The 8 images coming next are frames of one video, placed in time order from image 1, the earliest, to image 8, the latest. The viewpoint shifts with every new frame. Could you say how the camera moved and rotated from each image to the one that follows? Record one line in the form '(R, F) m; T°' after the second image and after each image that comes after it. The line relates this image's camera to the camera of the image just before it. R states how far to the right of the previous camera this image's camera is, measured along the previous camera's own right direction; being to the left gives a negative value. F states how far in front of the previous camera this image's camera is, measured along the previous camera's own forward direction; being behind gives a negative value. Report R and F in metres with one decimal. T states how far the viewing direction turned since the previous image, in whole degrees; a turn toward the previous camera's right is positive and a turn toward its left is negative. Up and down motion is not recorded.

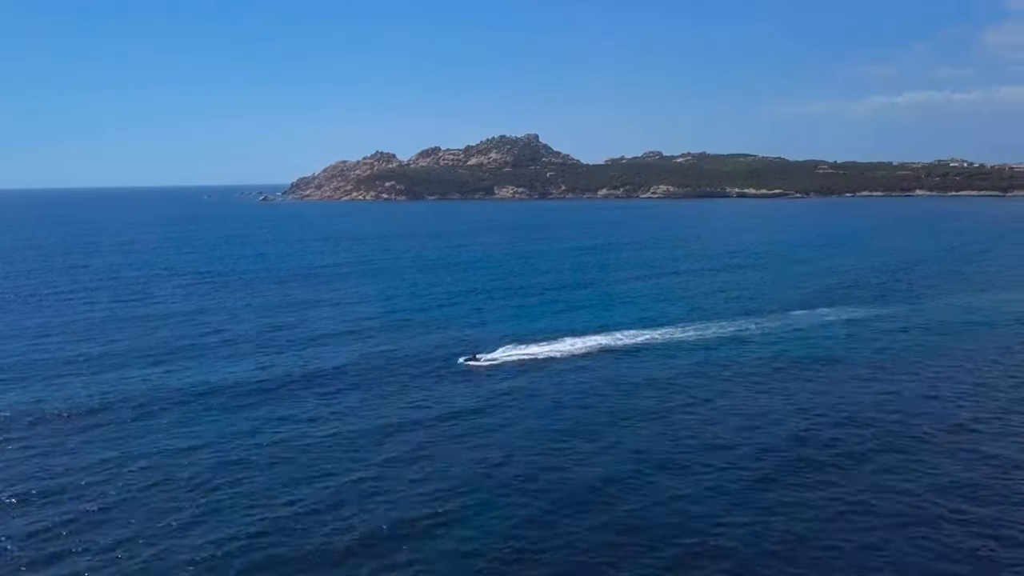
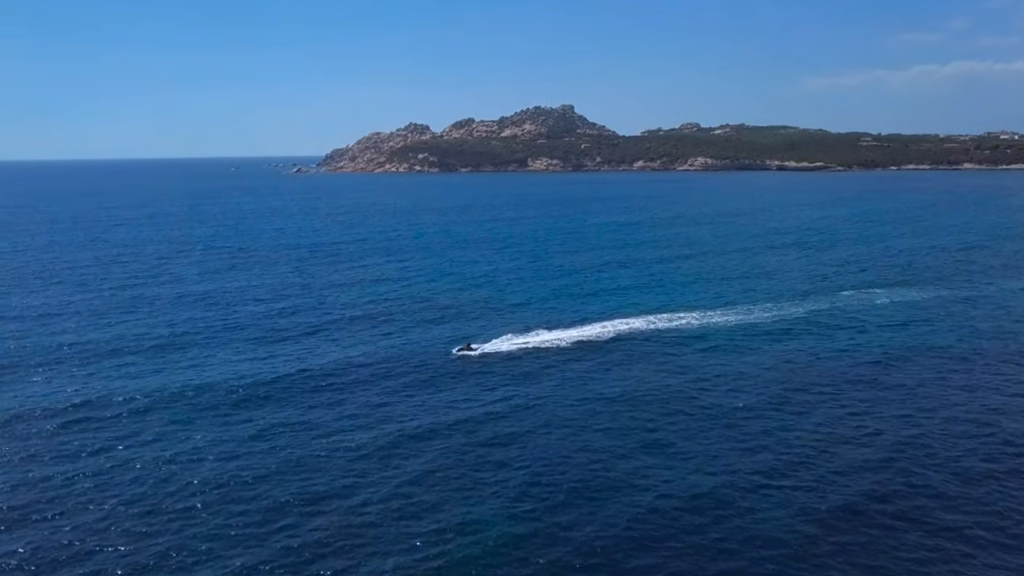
(+0.1, +3.4) m; -2°
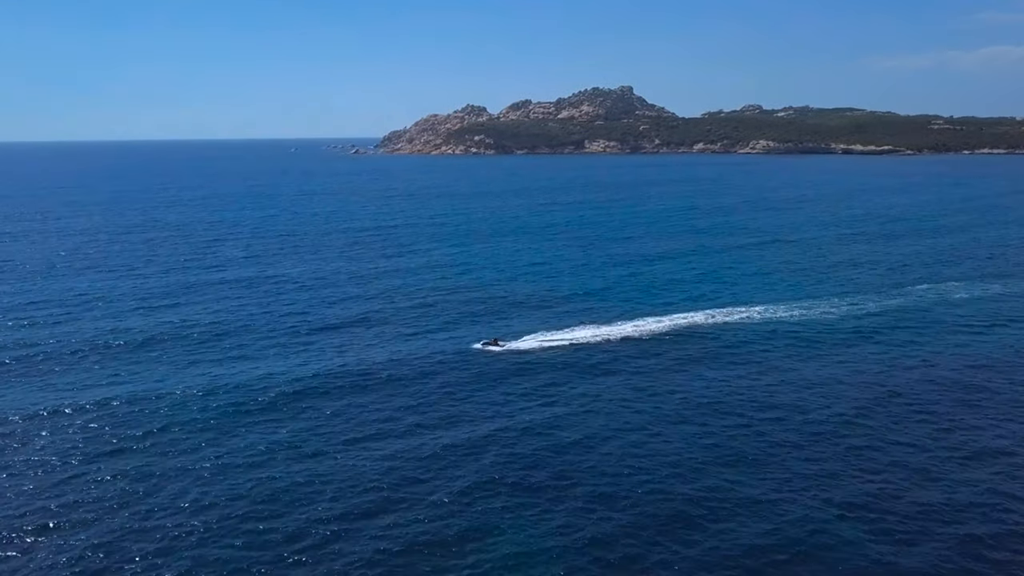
(+0.1, +2.3) m; -4°
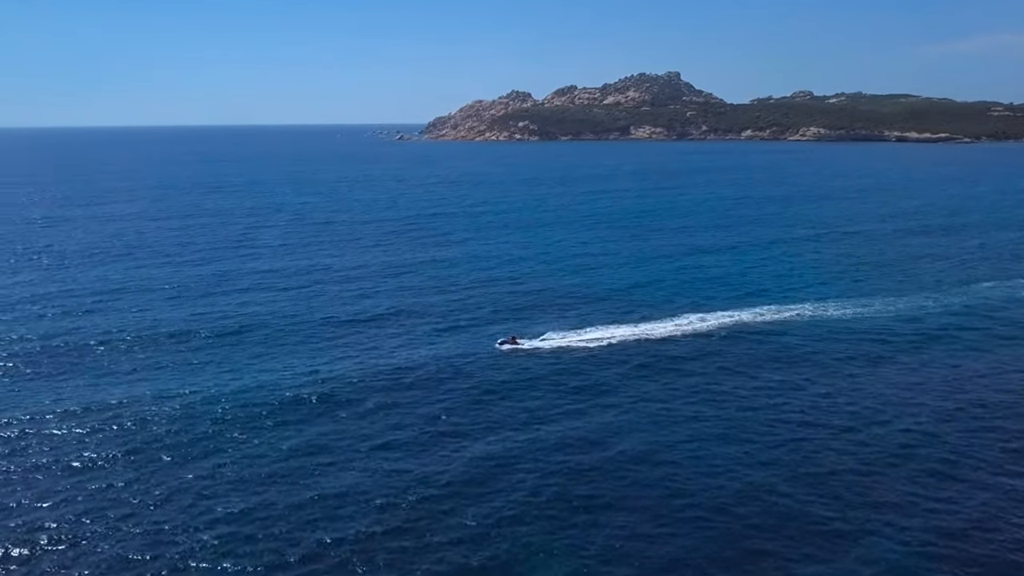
(+0.2, +1.8) m; -3°
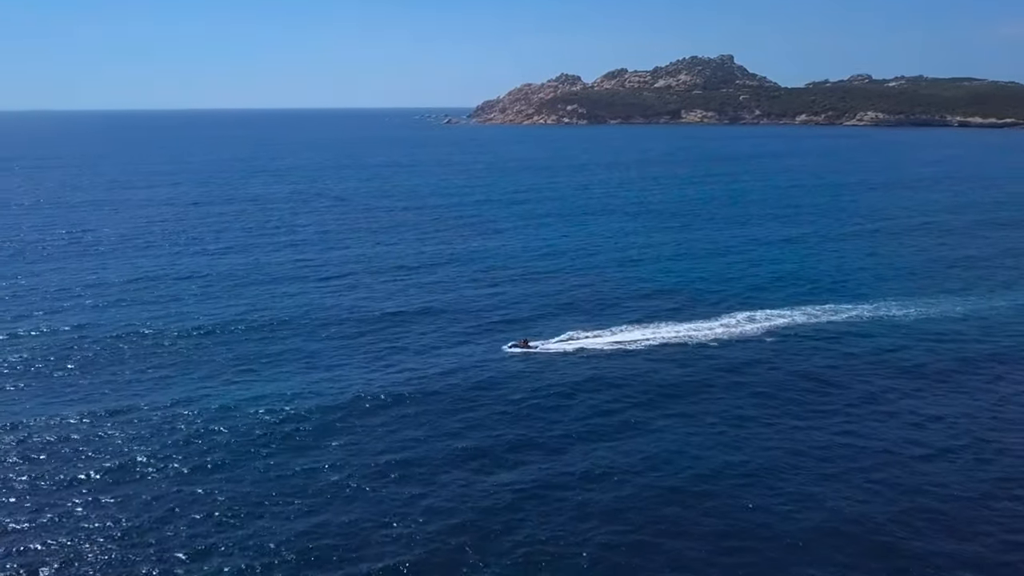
(+0.4, +2.0) m; -3°
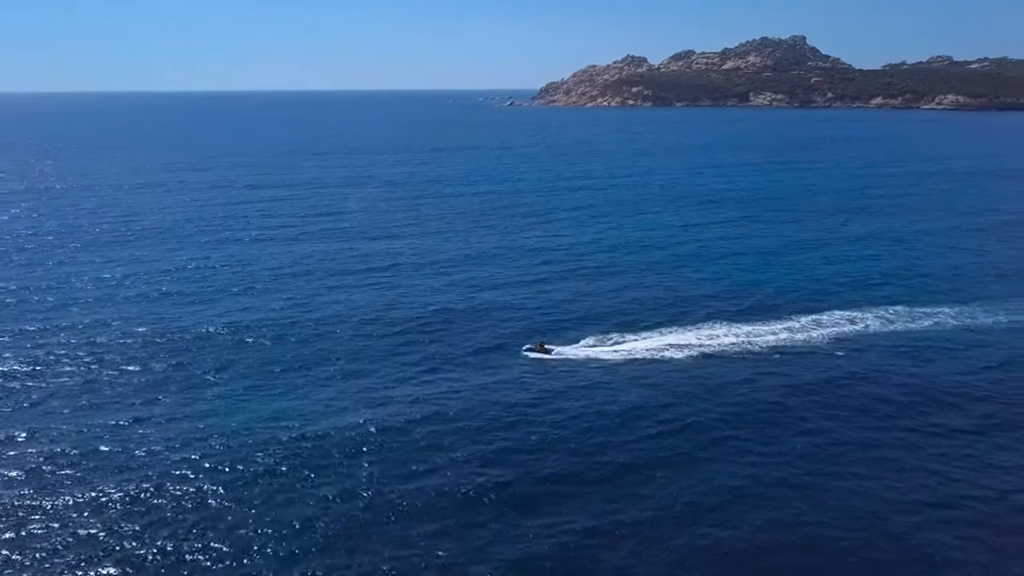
(+0.5, +2.1) m; -4°
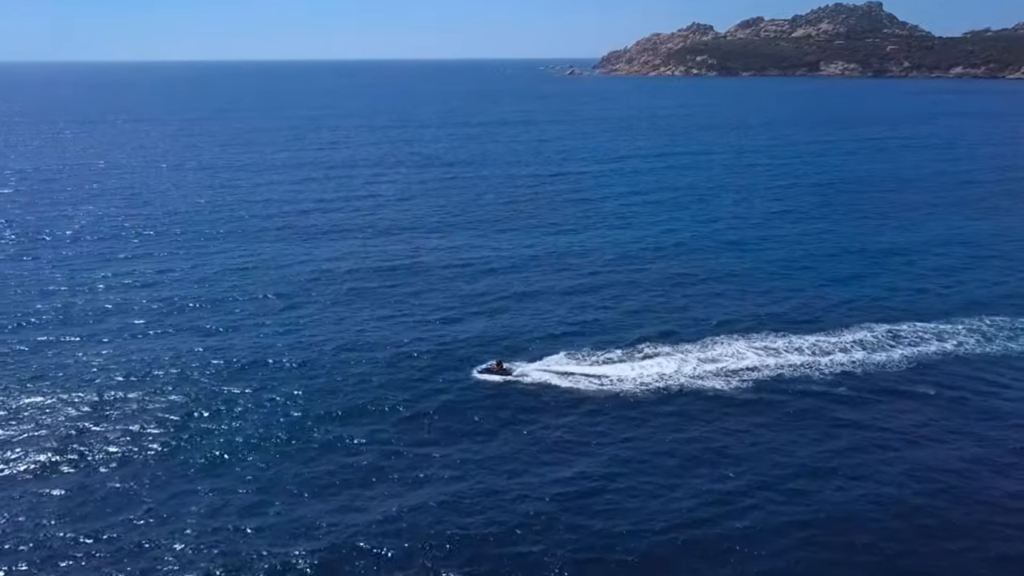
(+0.9, +4.0) m; -4°
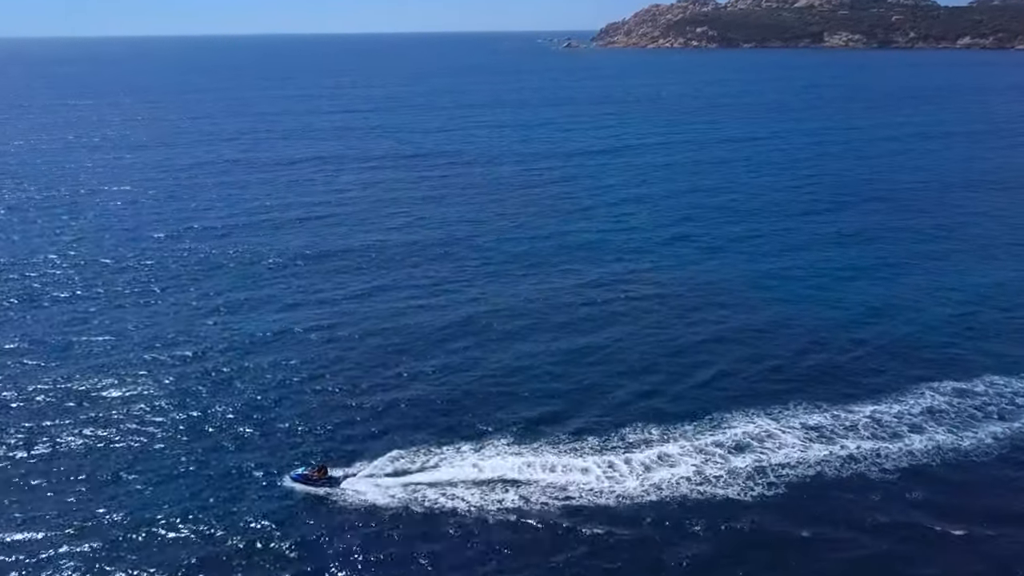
(+0.6, +6.8) m; 0°
